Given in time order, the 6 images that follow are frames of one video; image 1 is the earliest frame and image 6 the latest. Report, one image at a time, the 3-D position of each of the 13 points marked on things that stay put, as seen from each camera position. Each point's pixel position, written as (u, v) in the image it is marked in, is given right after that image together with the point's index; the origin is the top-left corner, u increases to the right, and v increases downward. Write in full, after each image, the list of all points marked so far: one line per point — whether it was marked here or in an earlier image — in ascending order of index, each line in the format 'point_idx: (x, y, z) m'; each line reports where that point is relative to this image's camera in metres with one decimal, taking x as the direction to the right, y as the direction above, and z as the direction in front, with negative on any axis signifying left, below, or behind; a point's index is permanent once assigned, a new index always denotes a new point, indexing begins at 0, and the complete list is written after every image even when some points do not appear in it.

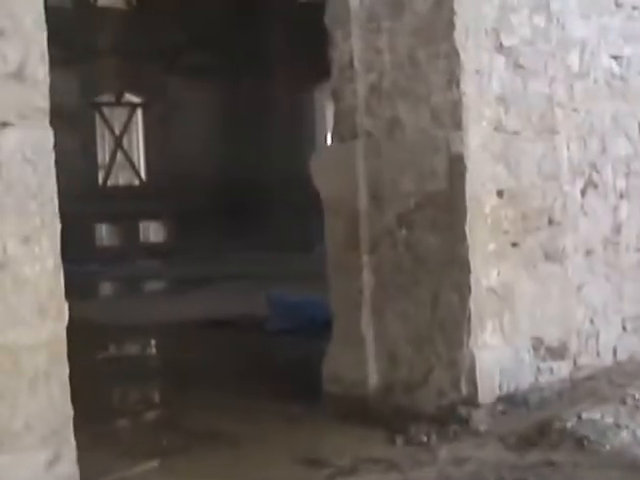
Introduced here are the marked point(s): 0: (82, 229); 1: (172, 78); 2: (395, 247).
0: (-2.8, +0.1, +12.3) m
1: (-2.0, +2.3, +13.8) m
2: (+0.2, 0.0, +3.2) m
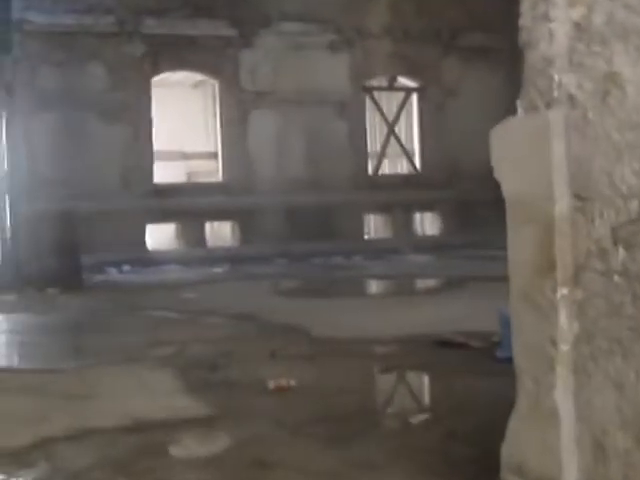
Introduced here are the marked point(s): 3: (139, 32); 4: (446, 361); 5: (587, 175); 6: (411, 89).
0: (+0.4, +0.2, +11.6) m
1: (+1.6, +2.3, +12.8) m
2: (+0.6, -0.1, +2.1) m
3: (-1.9, +2.2, +10.7) m
4: (+0.5, -0.5, +4.3) m
5: (+0.6, +0.1, +2.1) m
6: (+1.1, +1.9, +12.5) m
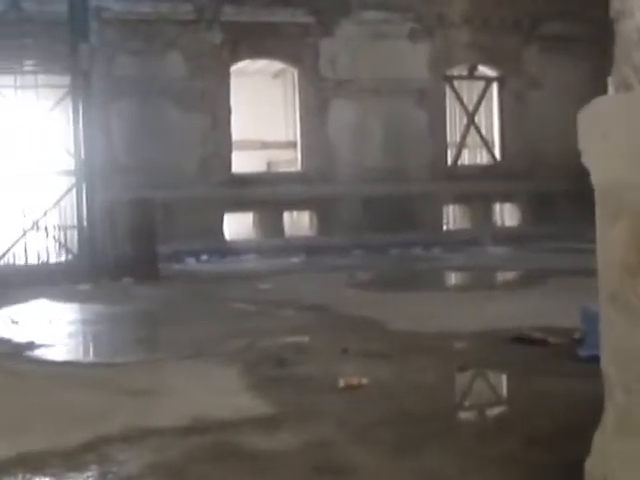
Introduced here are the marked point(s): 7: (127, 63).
0: (+1.3, +0.3, +11.4) m
1: (+2.6, +2.4, +12.4) m
2: (+0.7, -0.1, +1.8) m
3: (-1.1, +2.4, +10.6) m
4: (+0.8, -0.5, +4.1) m
5: (+0.7, +0.1, +1.9) m
6: (+2.1, +2.0, +12.2) m
7: (-2.0, +1.8, +10.2) m
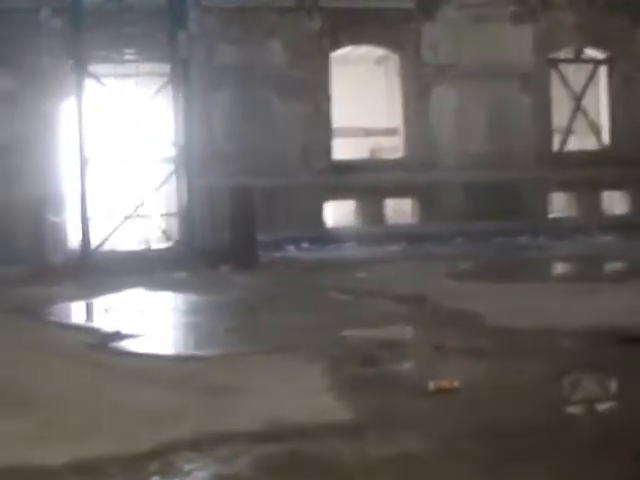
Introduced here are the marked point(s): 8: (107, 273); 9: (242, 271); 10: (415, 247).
0: (+2.4, +0.4, +11.1) m
1: (+3.8, +2.6, +12.0) m
2: (+0.8, -0.1, +1.6) m
3: (0.0, +2.5, +10.5) m
4: (+1.2, -0.5, +3.9) m
5: (+0.8, +0.1, +1.7) m
6: (+3.3, +2.1, +11.7) m
7: (-1.0, +1.9, +10.2) m
8: (-1.7, -0.3, +7.8) m
9: (-0.6, -0.2, +7.6) m
10: (+0.9, -0.1, +9.5) m
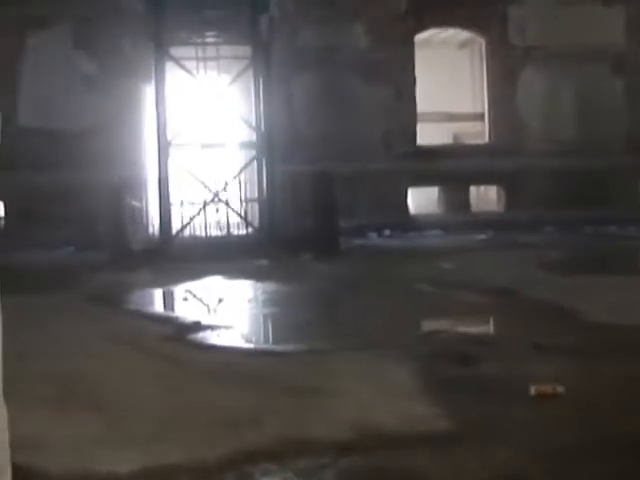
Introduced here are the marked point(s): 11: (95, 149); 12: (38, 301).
0: (+3.3, +0.6, +10.6) m
1: (+4.8, +2.7, +11.4) m
2: (+1.0, -0.1, +1.4) m
3: (+0.9, +2.6, +10.3) m
4: (+1.5, -0.5, +3.5) m
5: (+1.0, +0.1, +1.4) m
6: (+4.3, +2.2, +11.2) m
7: (-0.1, +2.1, +10.1) m
8: (-1.1, -0.2, +7.7) m
9: (0.0, -0.1, +7.4) m
10: (+1.7, 0.0, +9.2) m
11: (-2.0, +0.8, +8.9) m
12: (-1.4, -0.3, +5.0) m
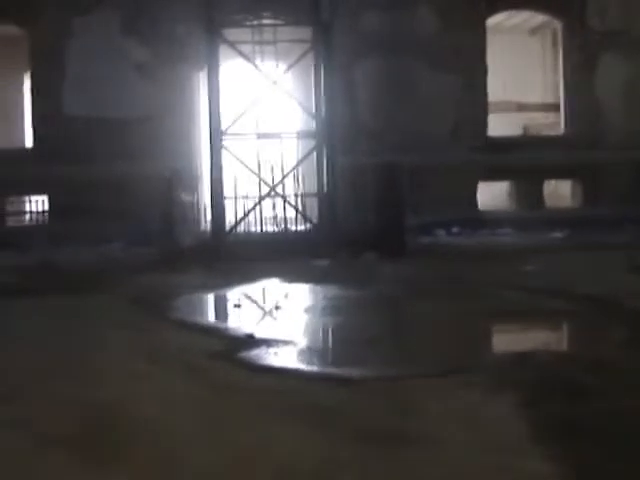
0: (+3.9, +0.6, +9.9) m
1: (+5.5, +2.7, +10.5) m
2: (+1.1, -0.1, +0.8) m
3: (+1.5, +2.6, +9.6) m
4: (+1.7, -0.5, +2.9) m
5: (+1.0, +0.1, +0.8) m
6: (+4.9, +2.2, +10.4) m
7: (+0.5, +2.1, +9.5) m
8: (-0.6, -0.1, +7.3) m
9: (+0.5, -0.1, +6.9) m
10: (+2.2, +0.1, +8.6) m
11: (-1.5, +0.8, +8.5) m
12: (-1.1, -0.3, +4.6) m
